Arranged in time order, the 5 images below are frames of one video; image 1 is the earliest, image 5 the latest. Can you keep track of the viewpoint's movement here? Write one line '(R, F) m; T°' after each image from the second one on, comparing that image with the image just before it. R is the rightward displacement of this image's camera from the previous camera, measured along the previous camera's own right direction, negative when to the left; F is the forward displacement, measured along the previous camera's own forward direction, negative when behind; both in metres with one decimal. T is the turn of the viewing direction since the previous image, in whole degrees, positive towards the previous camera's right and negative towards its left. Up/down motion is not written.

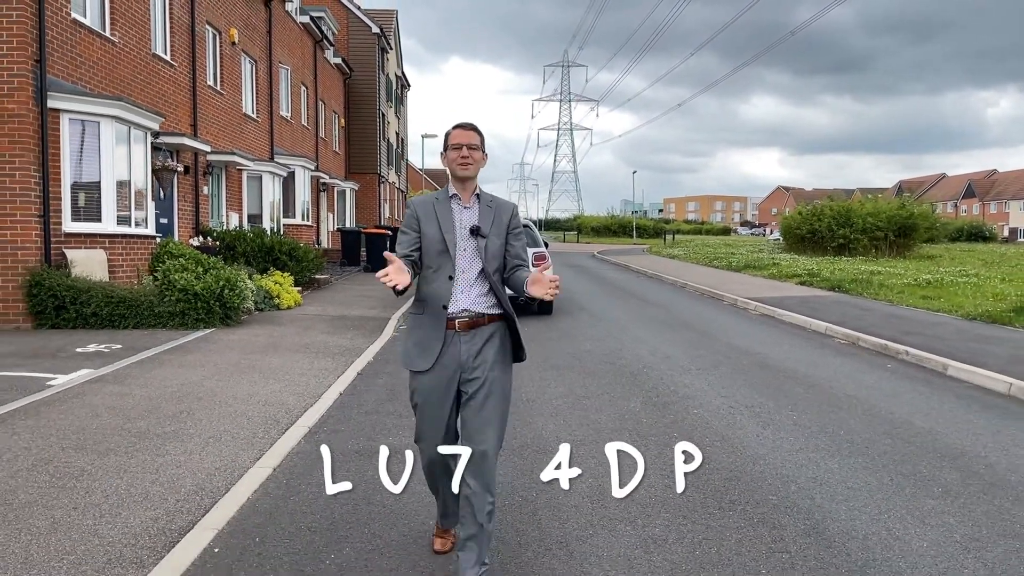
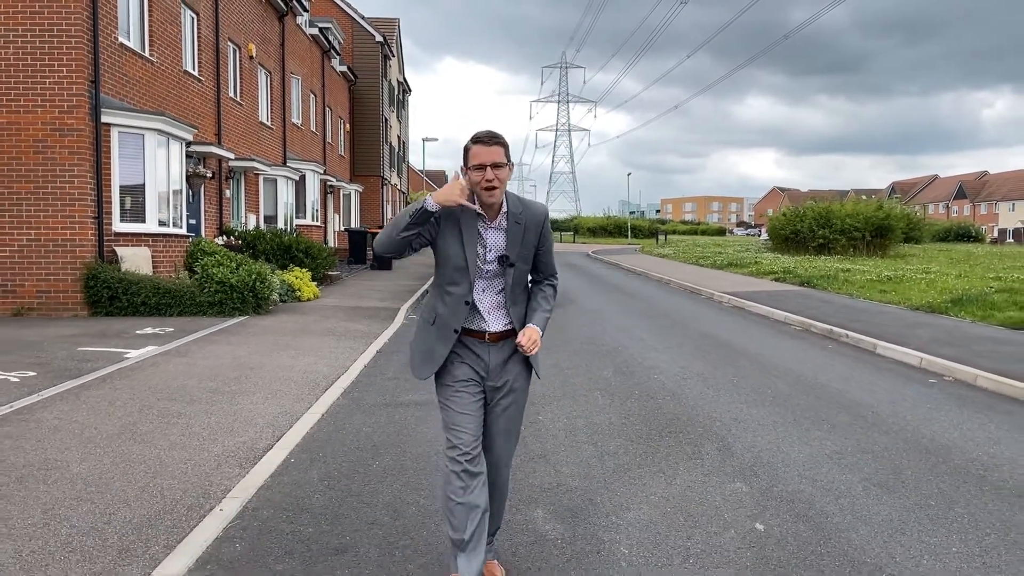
(0.0, -1.5) m; 0°
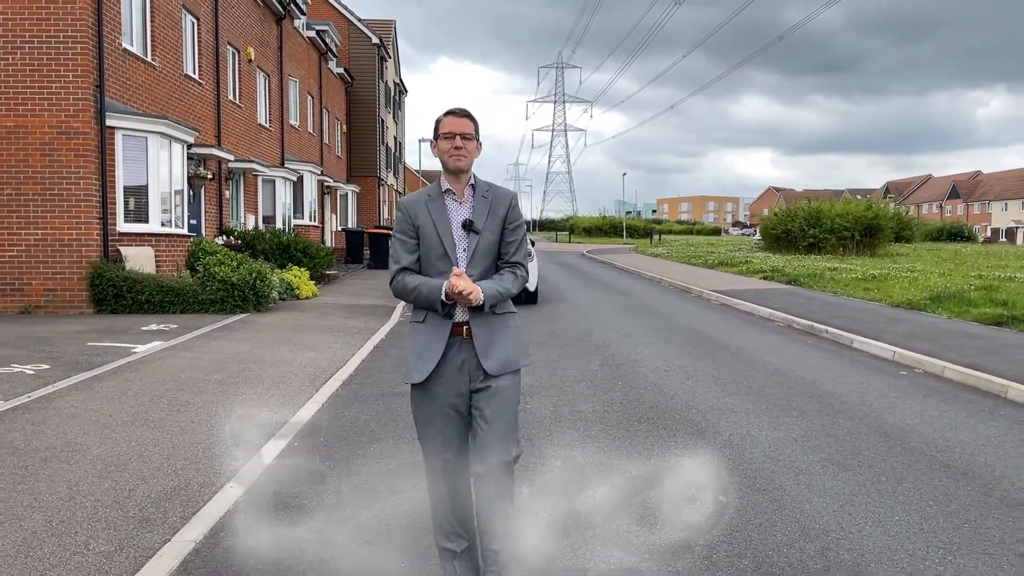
(+0.1, -0.4) m; 0°
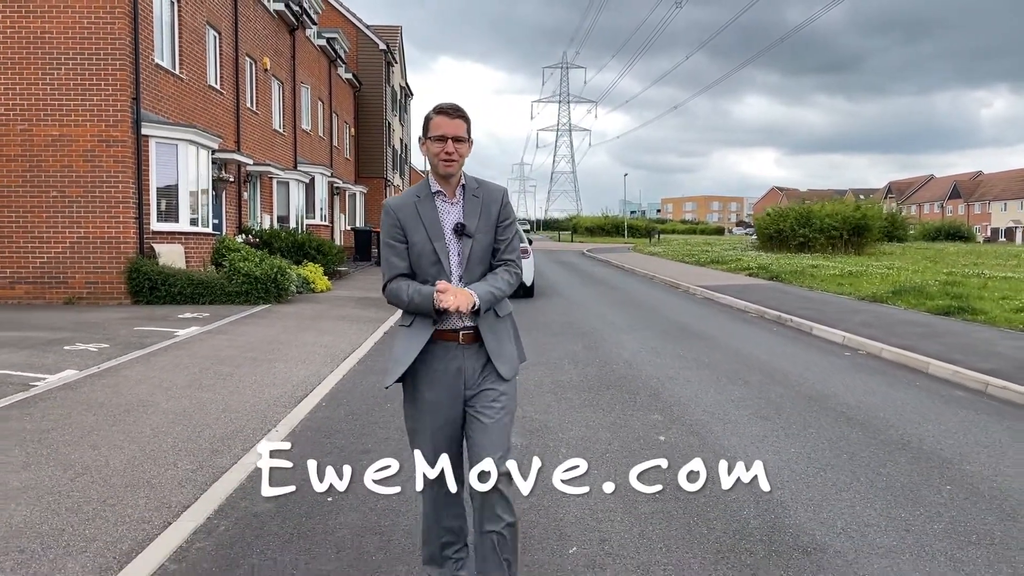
(+0.1, -1.3) m; 0°
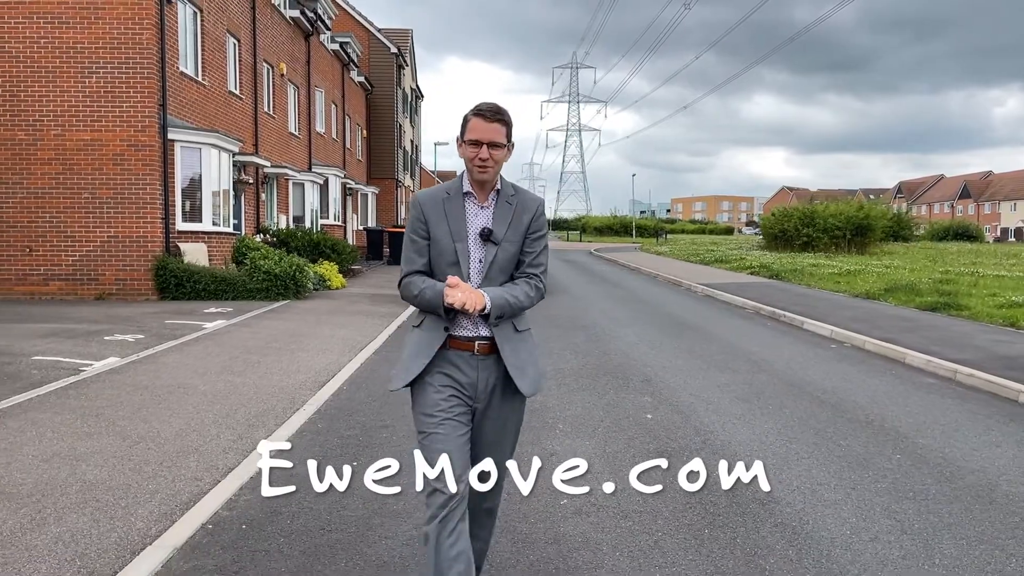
(+0.1, -0.7) m; -1°
